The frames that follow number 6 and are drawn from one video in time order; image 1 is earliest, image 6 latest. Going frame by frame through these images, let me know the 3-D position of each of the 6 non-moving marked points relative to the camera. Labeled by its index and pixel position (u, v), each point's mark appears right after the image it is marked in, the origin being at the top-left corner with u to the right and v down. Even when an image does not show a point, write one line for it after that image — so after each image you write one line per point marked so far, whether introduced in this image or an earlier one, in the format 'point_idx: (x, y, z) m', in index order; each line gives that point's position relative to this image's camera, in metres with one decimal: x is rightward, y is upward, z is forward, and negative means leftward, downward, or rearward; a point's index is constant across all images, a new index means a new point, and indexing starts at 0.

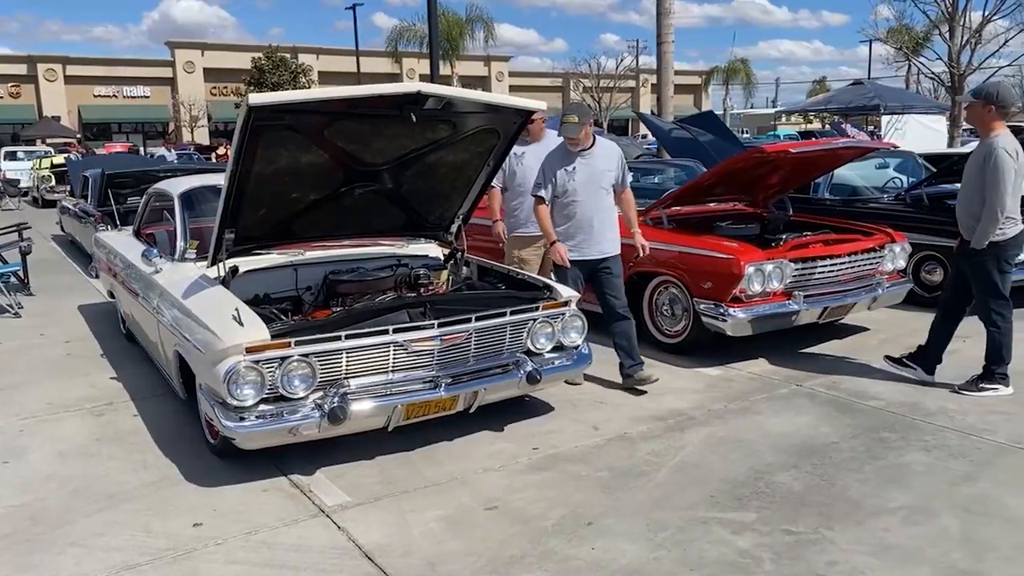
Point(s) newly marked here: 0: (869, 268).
0: (+3.0, +0.2, +6.6) m
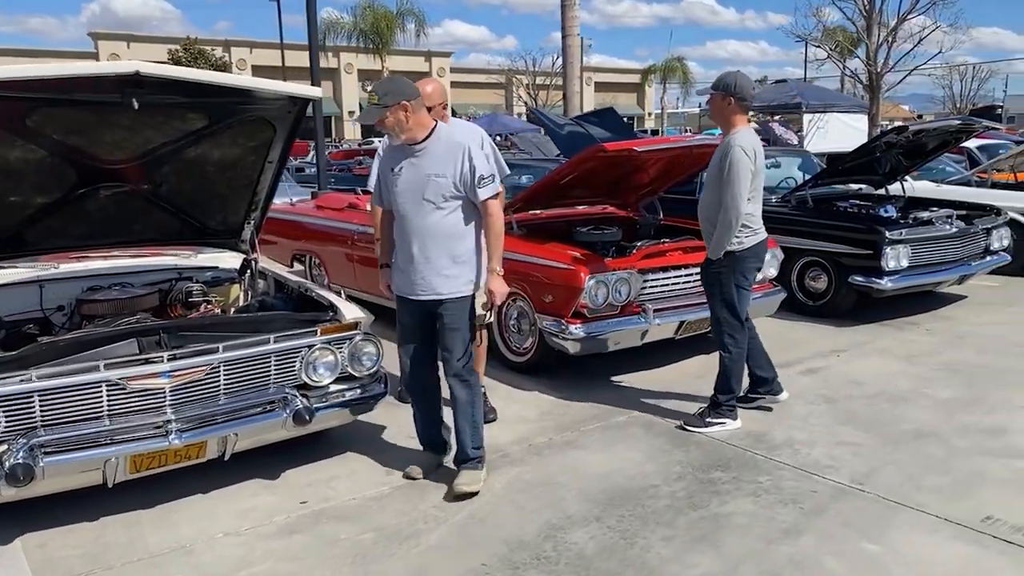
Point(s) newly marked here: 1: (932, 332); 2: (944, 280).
0: (+1.7, +0.1, +6.0) m
1: (+3.6, -0.4, +6.8) m
2: (+3.9, +0.1, +7.1) m
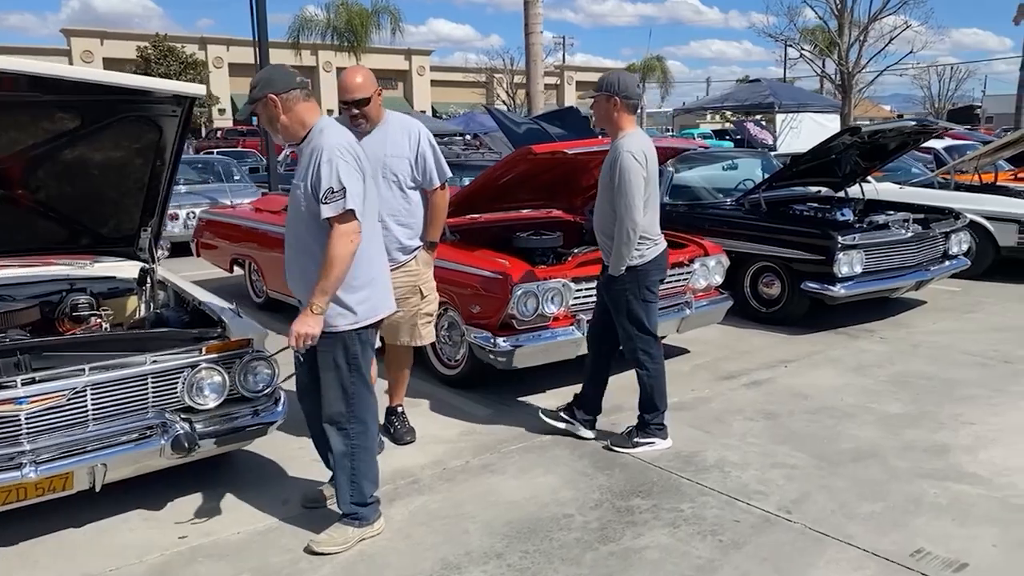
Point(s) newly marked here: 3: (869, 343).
0: (+1.2, 0.0, +5.7) m
1: (+3.1, -0.4, +6.6) m
2: (+3.4, 0.0, +6.9) m
3: (+2.9, -0.5, +6.5) m
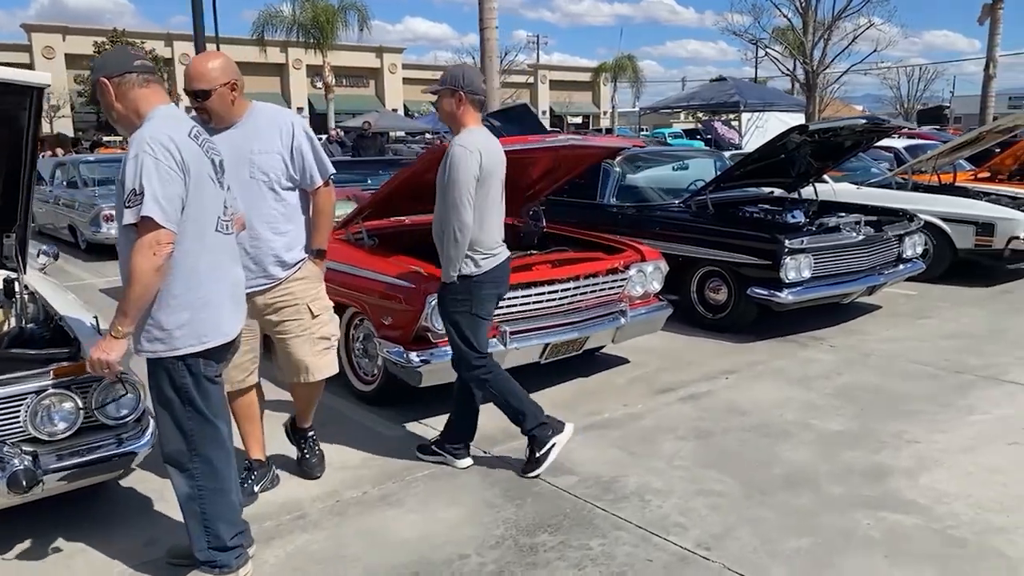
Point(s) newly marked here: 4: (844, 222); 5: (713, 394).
0: (+0.7, 0.0, +5.4) m
1: (+2.6, -0.5, +6.3) m
2: (+2.8, 0.0, +6.6) m
3: (+2.4, -0.5, +6.2) m
4: (+2.9, +0.6, +6.8) m
5: (+1.3, -0.7, +5.3) m
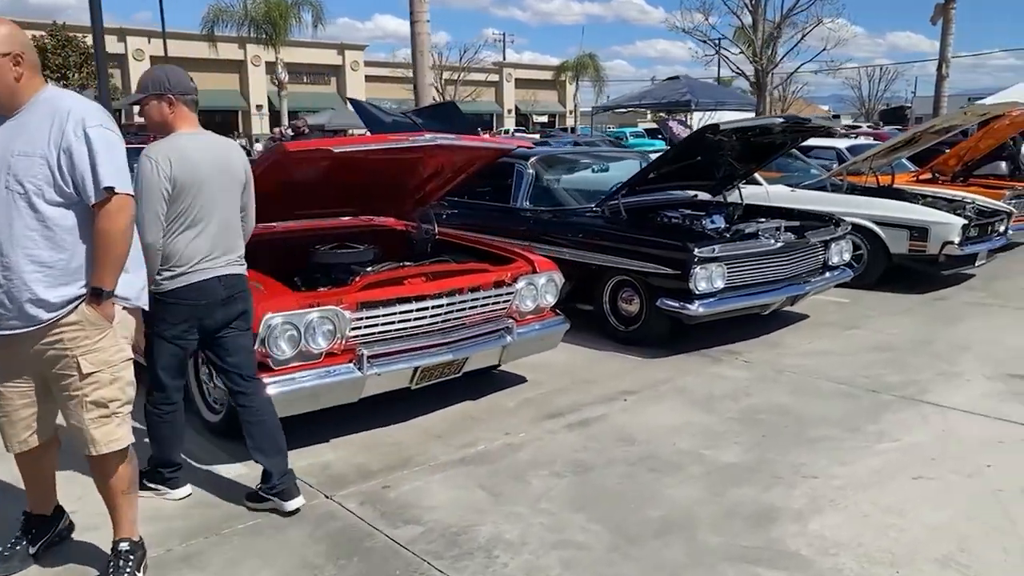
0: (-0.1, -0.1, +4.9) m
1: (+1.8, -0.6, +5.8) m
2: (+2.0, -0.1, +6.1) m
3: (+1.6, -0.6, +5.7) m
4: (+2.1, +0.5, +6.4) m
5: (+0.6, -0.8, +4.8) m
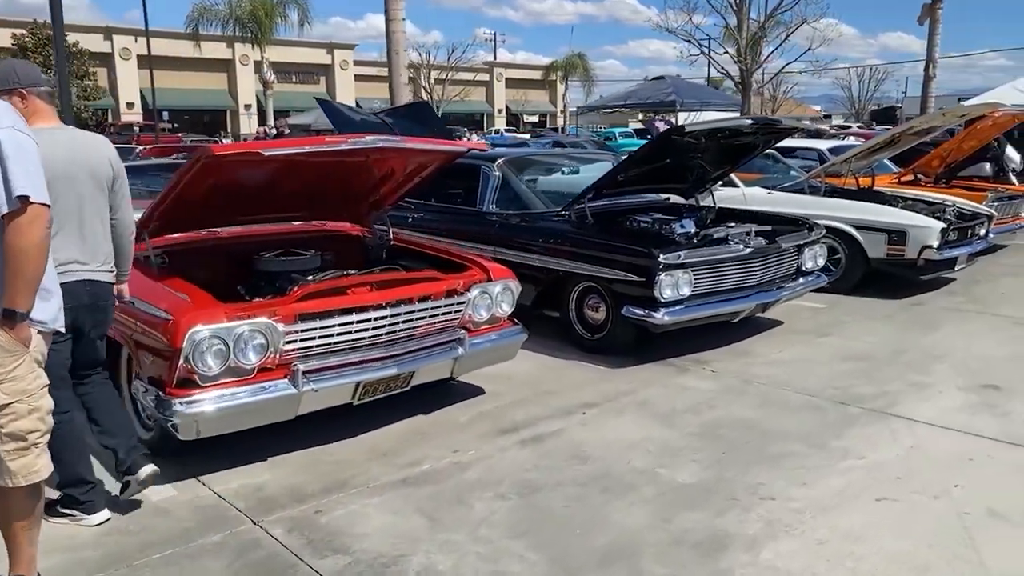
0: (-0.4, -0.2, +4.7) m
1: (+1.5, -0.6, +5.6) m
2: (+1.7, -0.2, +5.9) m
3: (+1.3, -0.6, +5.5) m
4: (+1.8, +0.4, +6.2) m
5: (+0.3, -0.8, +4.6) m
